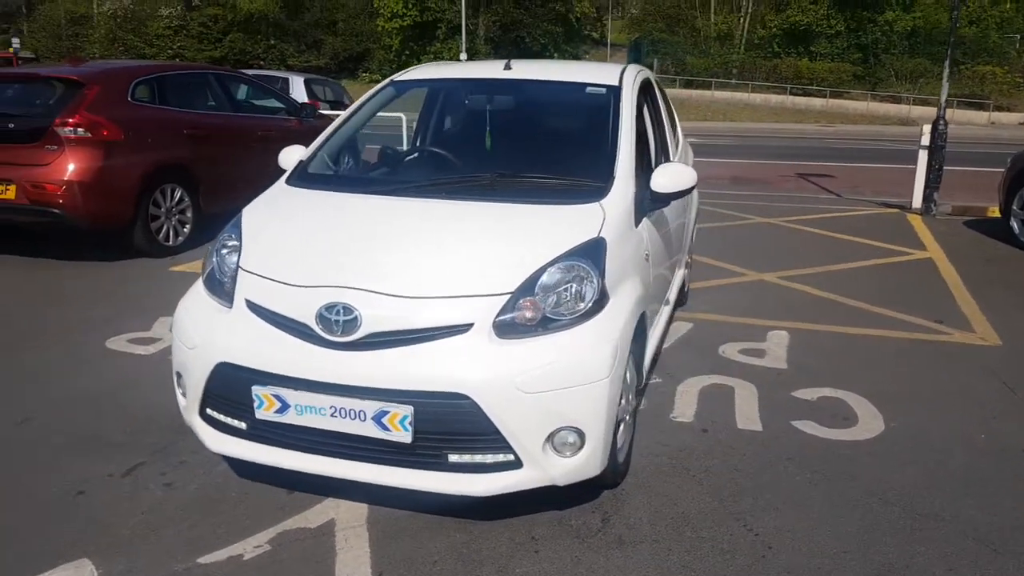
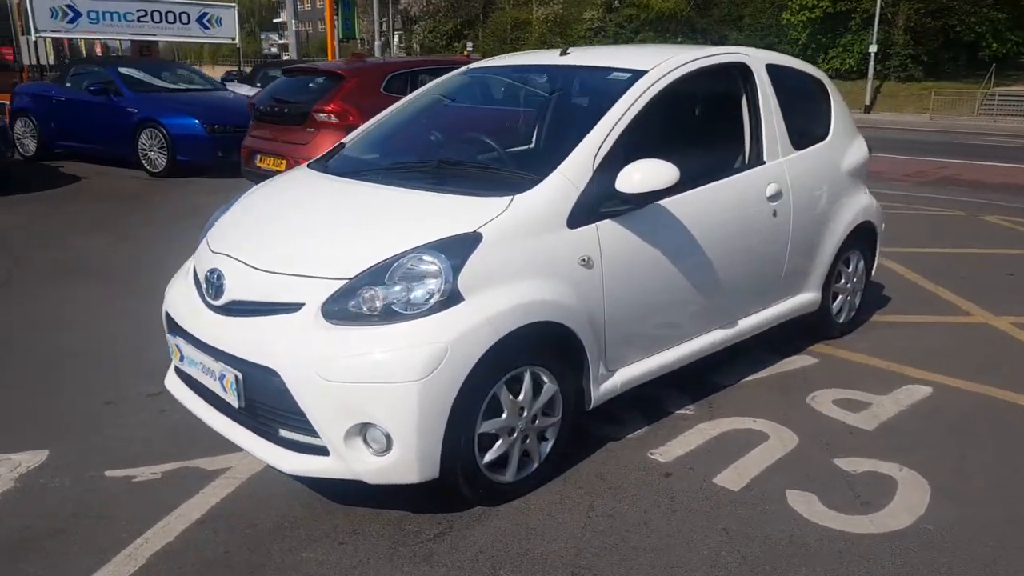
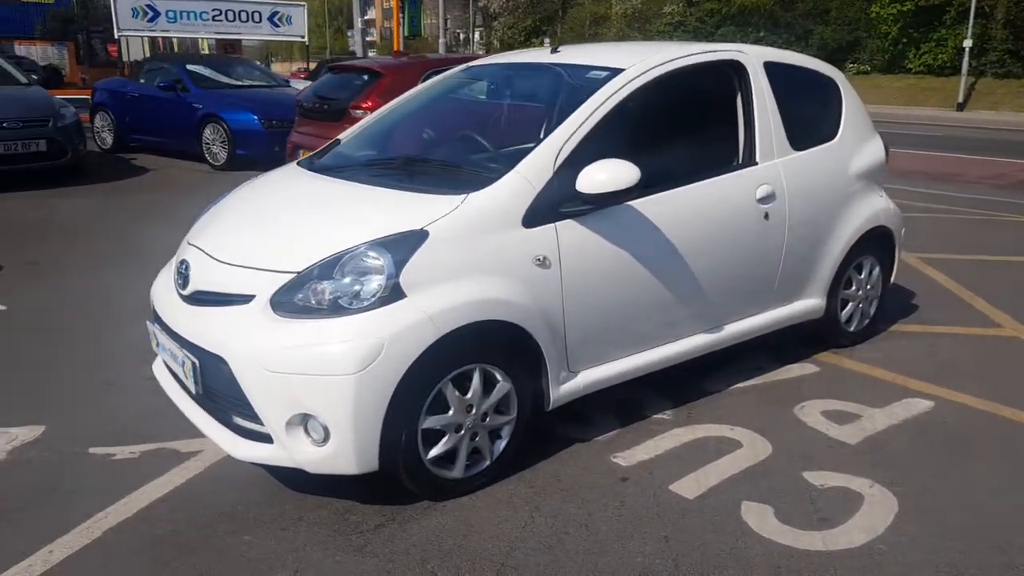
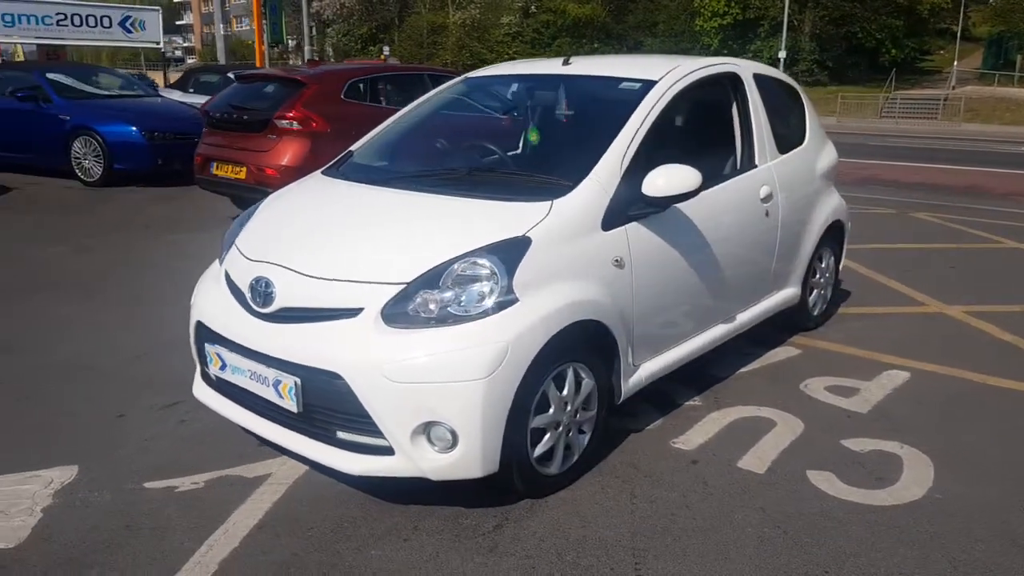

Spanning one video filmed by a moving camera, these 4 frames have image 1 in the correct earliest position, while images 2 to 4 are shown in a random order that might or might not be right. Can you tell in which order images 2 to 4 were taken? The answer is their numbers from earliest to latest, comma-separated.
4, 2, 3
